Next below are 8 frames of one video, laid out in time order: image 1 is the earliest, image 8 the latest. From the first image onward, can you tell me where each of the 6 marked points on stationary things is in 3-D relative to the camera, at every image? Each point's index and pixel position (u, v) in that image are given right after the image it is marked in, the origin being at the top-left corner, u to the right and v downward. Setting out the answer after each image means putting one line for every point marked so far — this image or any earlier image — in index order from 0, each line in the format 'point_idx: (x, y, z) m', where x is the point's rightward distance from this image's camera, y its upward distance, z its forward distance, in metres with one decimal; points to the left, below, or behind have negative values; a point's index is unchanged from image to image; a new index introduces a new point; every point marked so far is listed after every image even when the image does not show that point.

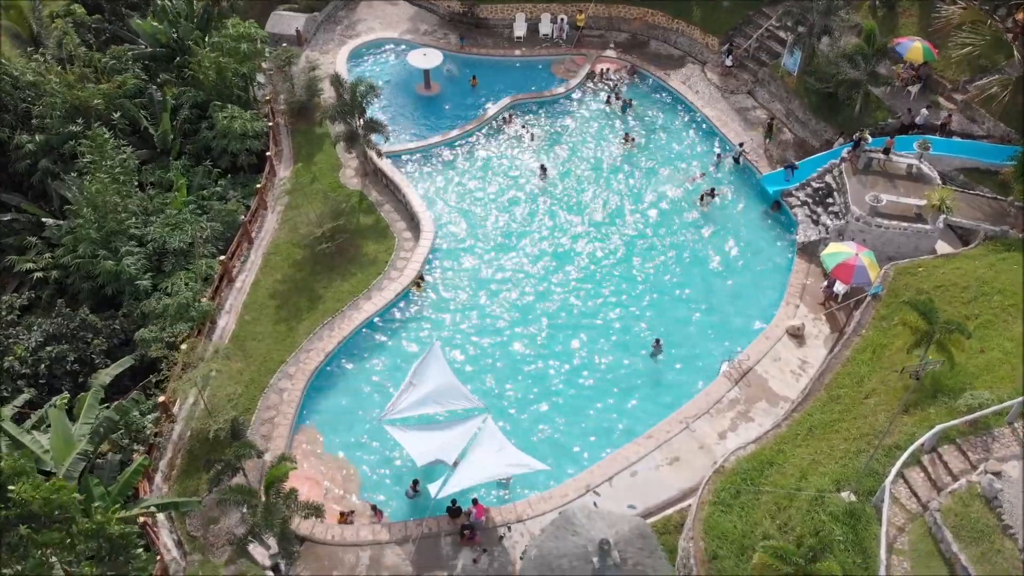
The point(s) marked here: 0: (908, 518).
0: (+10.4, -6.1, +18.5) m
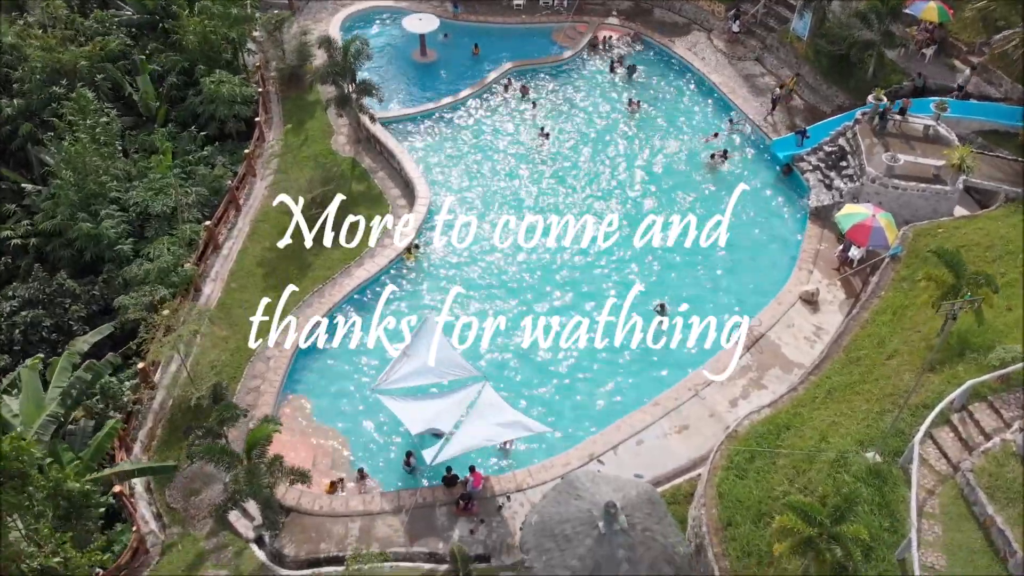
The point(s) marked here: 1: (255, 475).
0: (+10.4, -4.7, +17.2) m
1: (-7.0, -5.0, +19.0) m
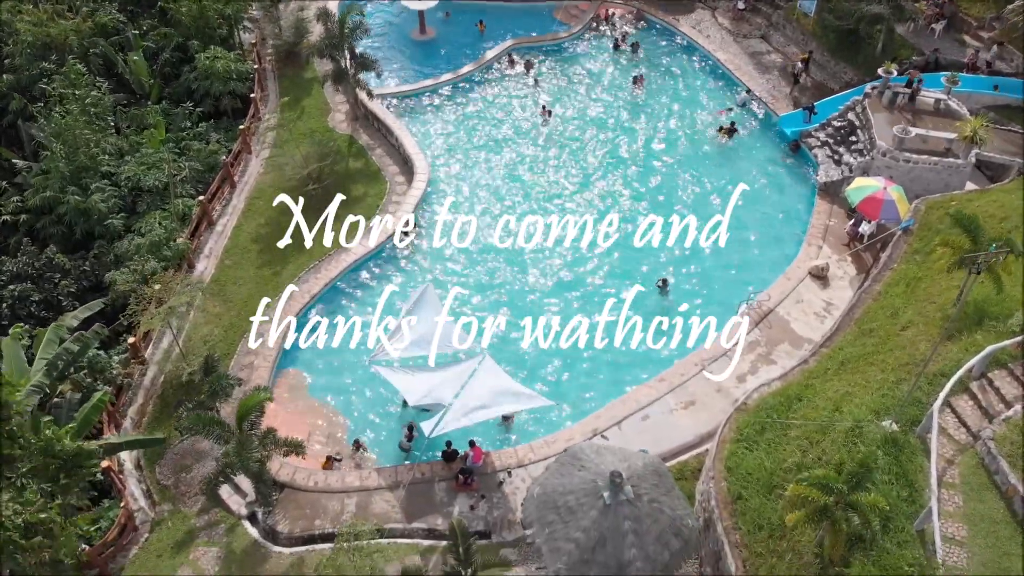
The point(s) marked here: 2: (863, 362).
0: (+10.5, -3.8, +16.5) m
1: (-7.0, -4.1, +18.3) m
2: (+9.7, -2.0, +19.5) m
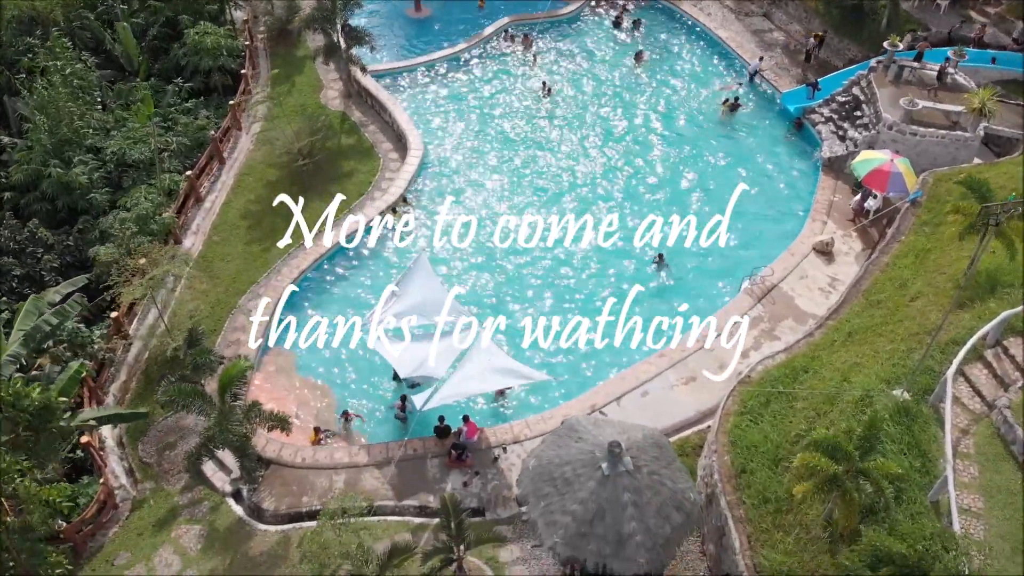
0: (+10.3, -2.9, +15.8) m
1: (-7.1, -3.2, +17.6) m
2: (+9.6, -1.2, +18.8) m
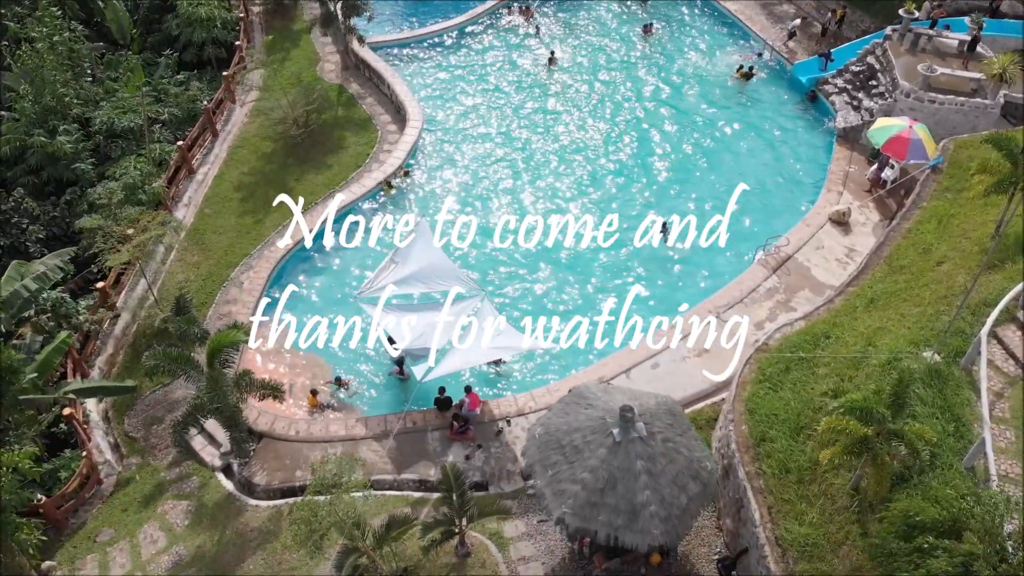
0: (+10.4, -2.0, +14.8) m
1: (-7.0, -2.3, +16.7) m
2: (+9.7, -0.3, +17.9) m
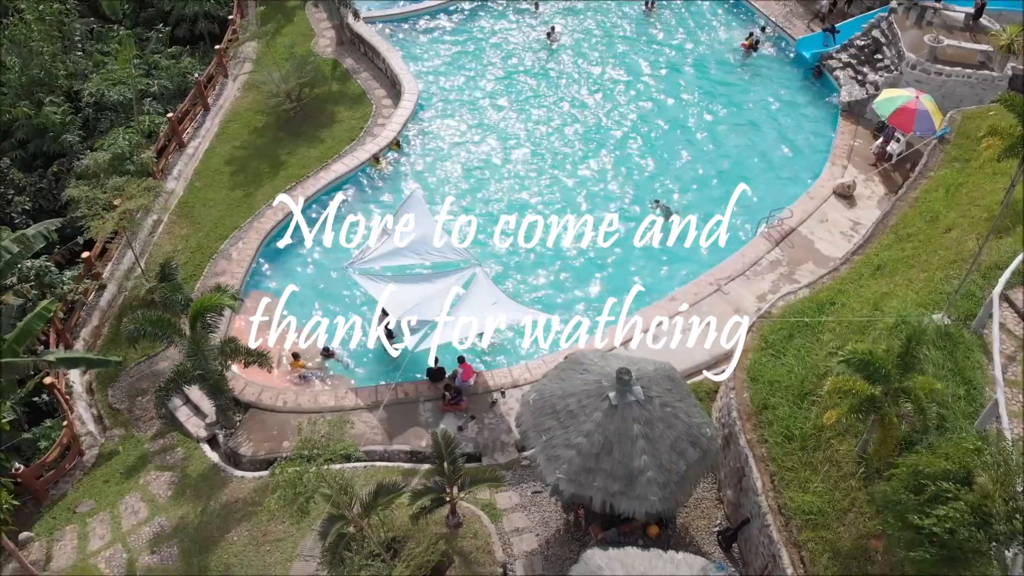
0: (+10.3, -1.2, +14.3) m
1: (-7.1, -1.4, +16.1) m
2: (+9.6, +0.6, +17.3) m
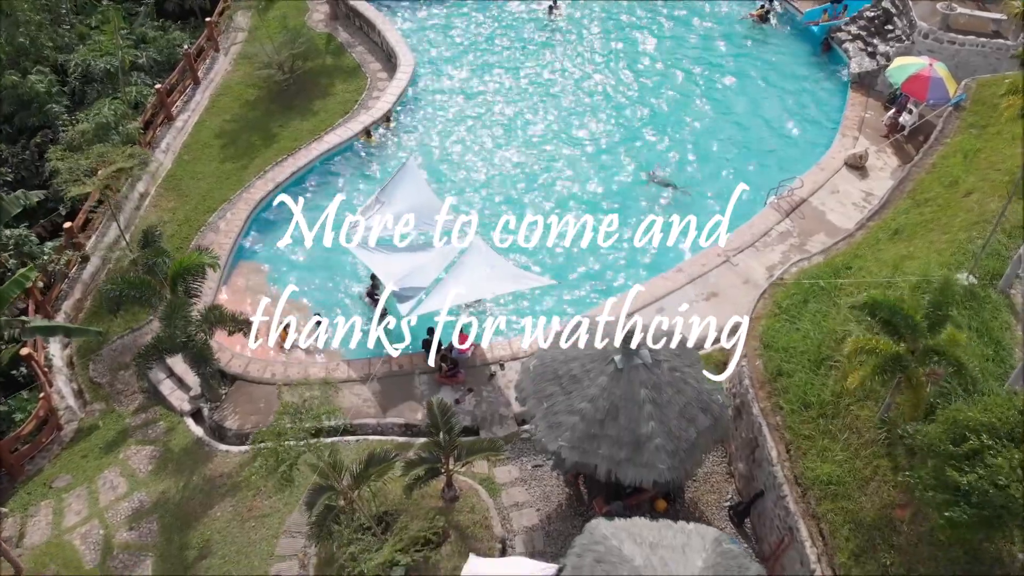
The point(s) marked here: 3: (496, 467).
0: (+10.3, -0.4, +13.5) m
1: (-7.1, -0.6, +15.3) m
2: (+9.6, +1.4, +16.5) m
3: (-0.4, -3.9, +15.3) m
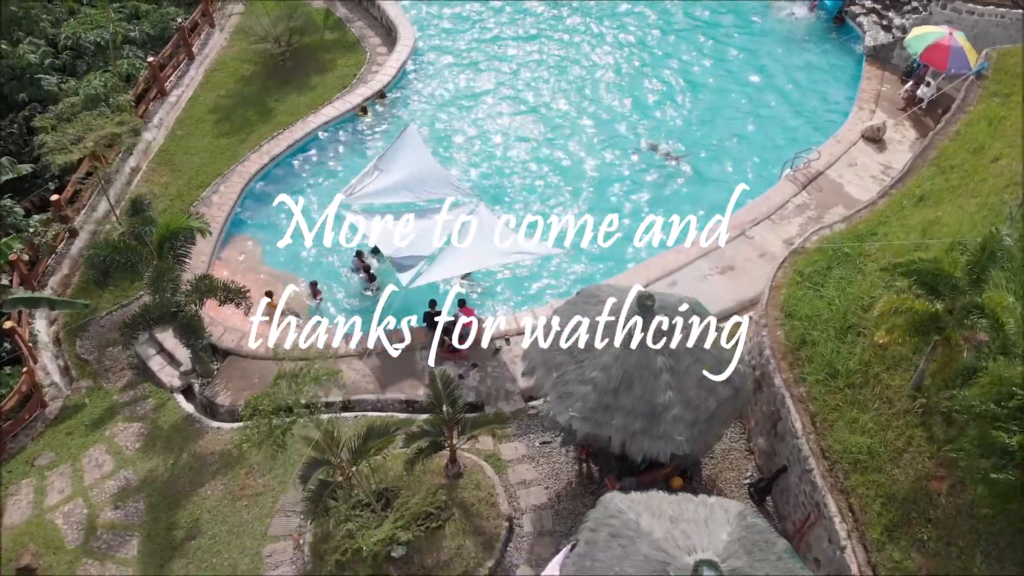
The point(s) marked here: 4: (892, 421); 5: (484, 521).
0: (+10.4, +0.3, +12.7) m
1: (-7.0, +0.1, +14.5) m
2: (+9.7, +2.1, +15.7) m
3: (-0.2, -3.2, +14.5) m
4: (+6.5, -2.2, +12.0) m
5: (-0.5, -4.3, +12.9) m
